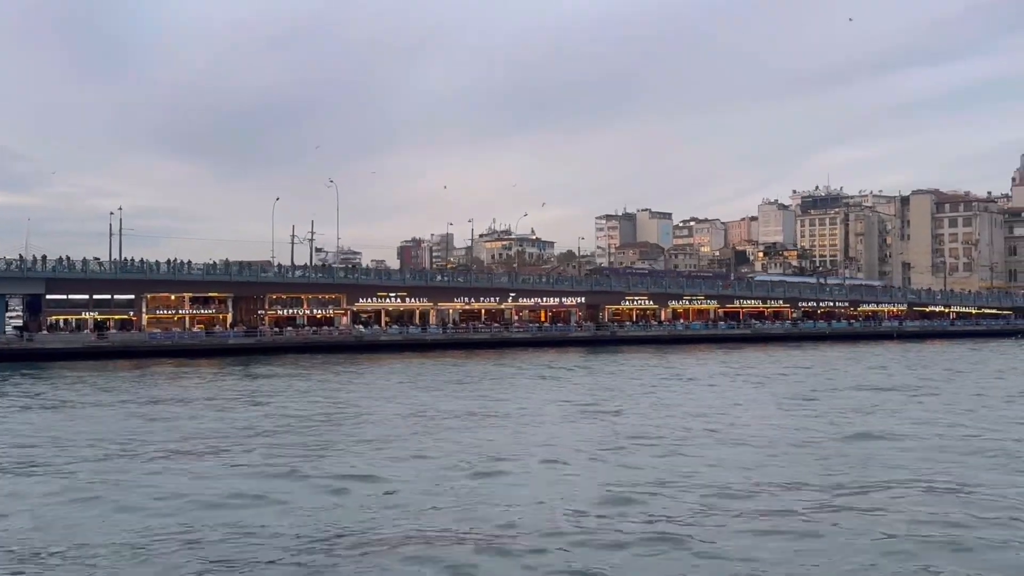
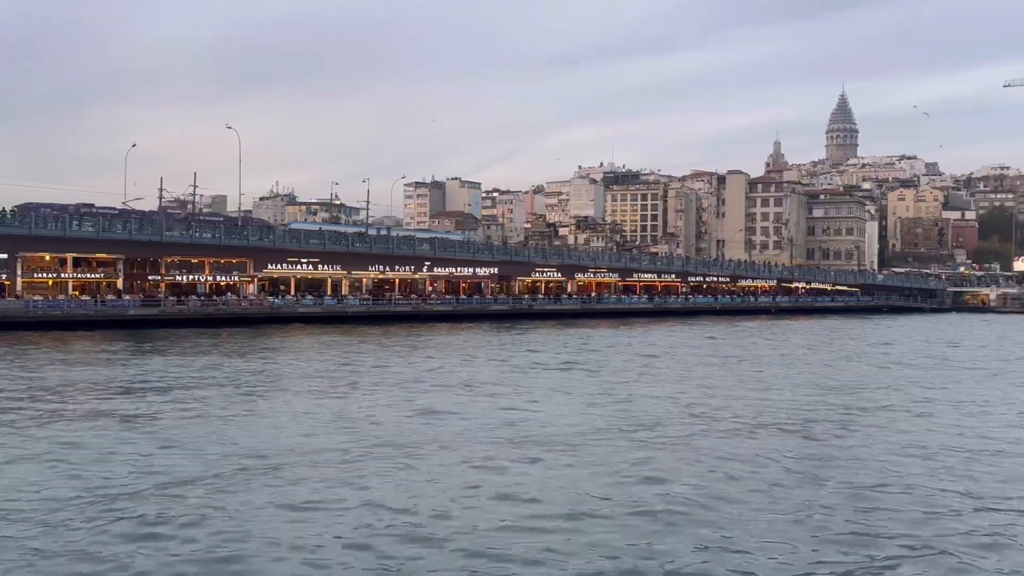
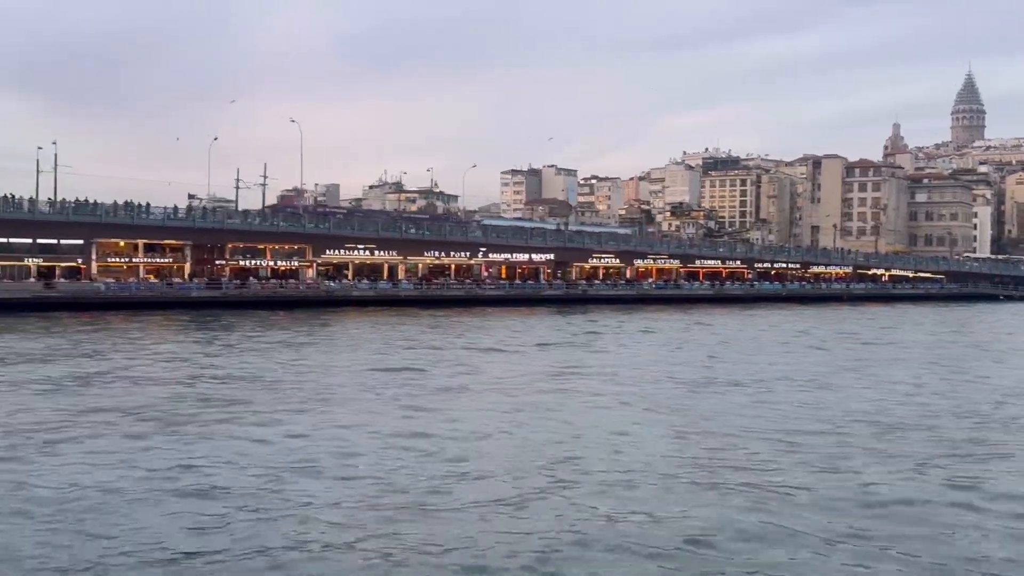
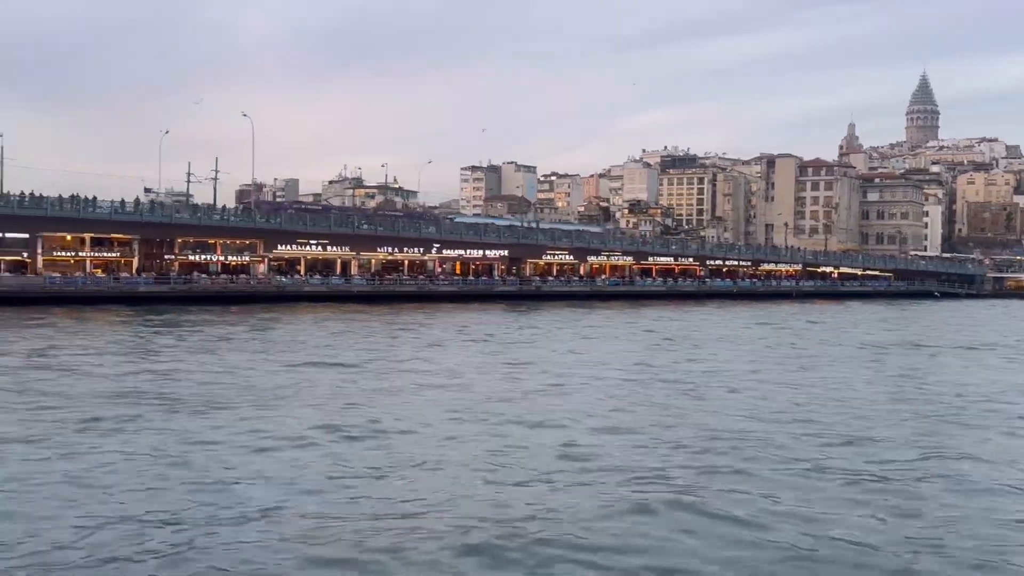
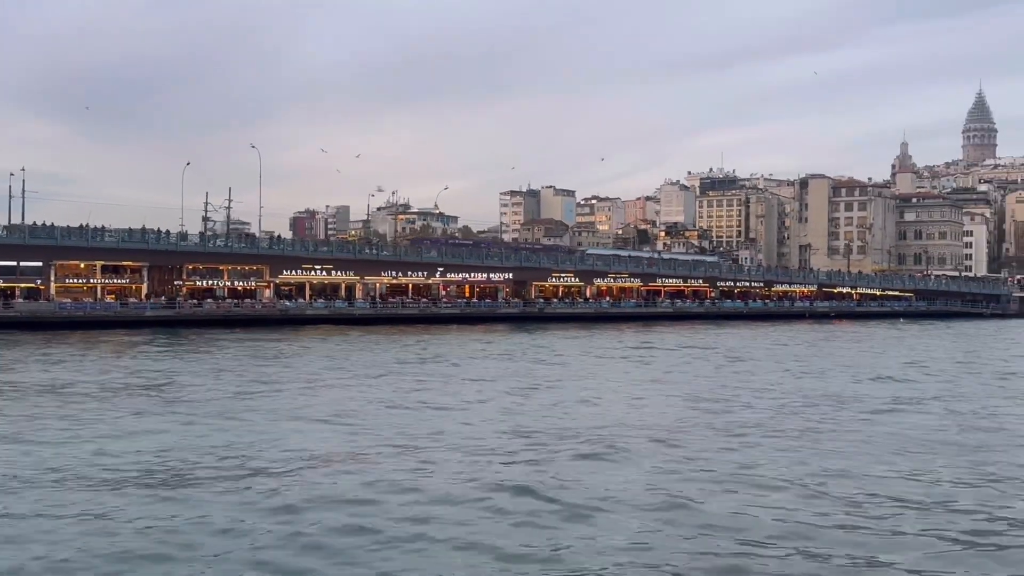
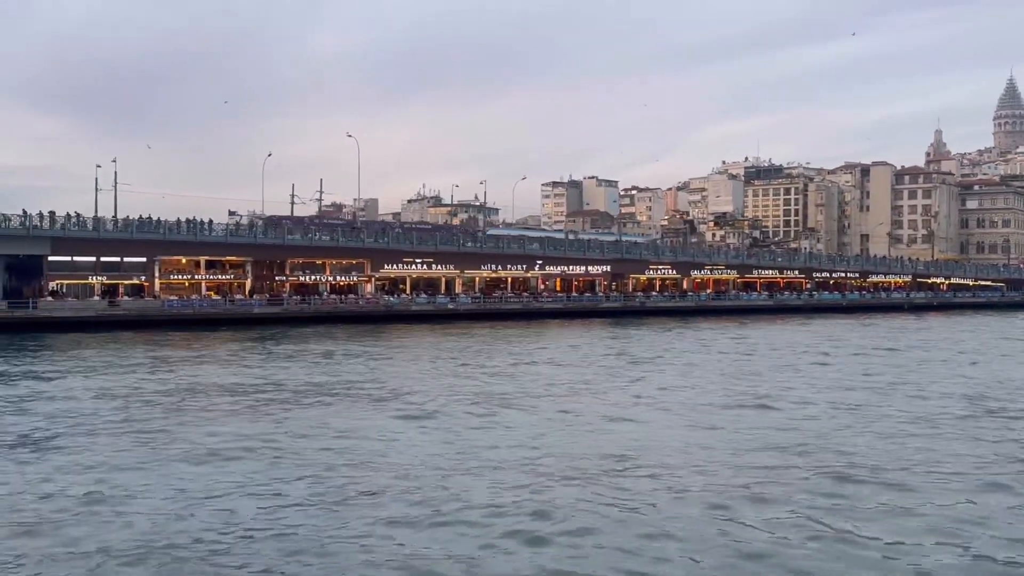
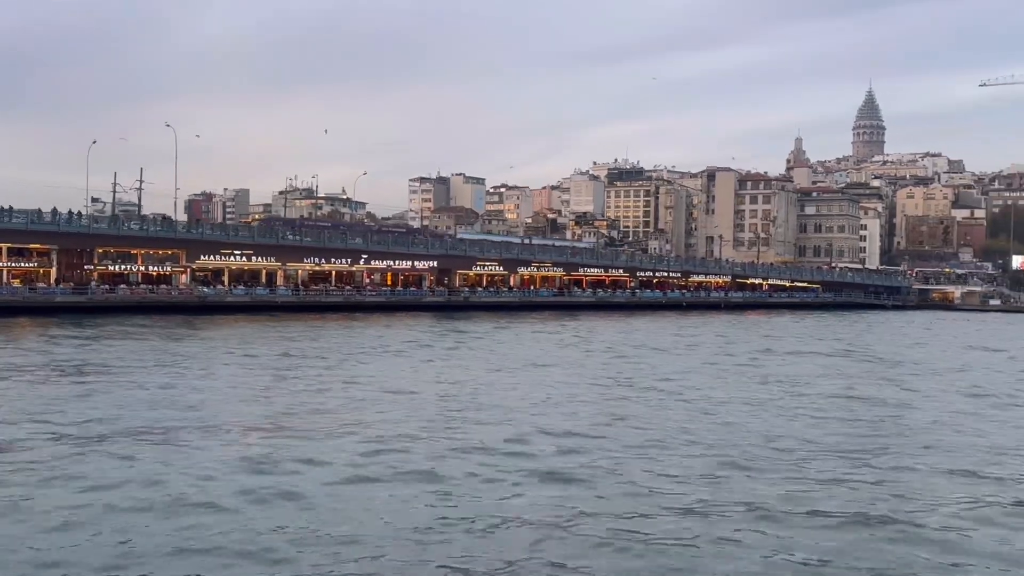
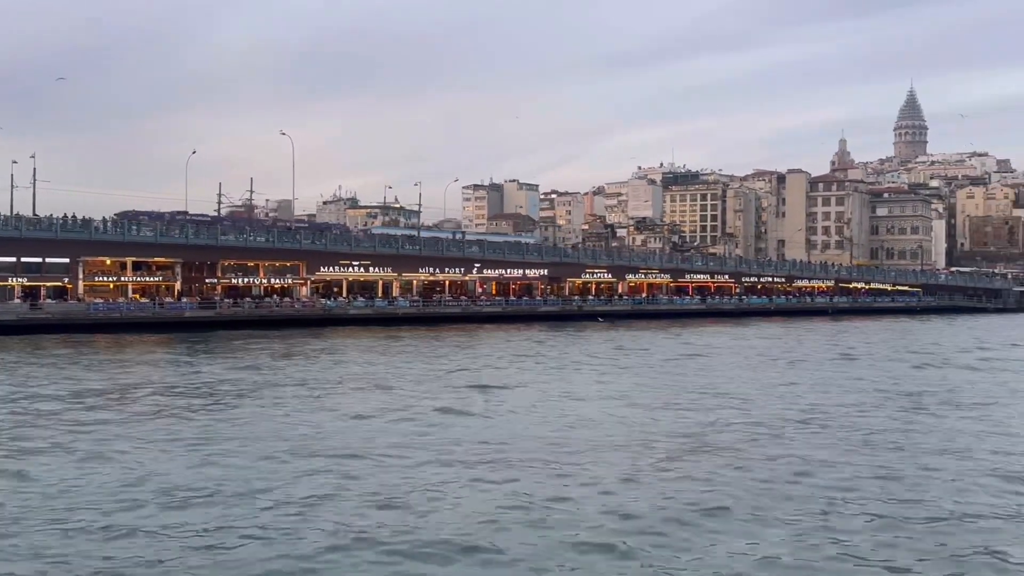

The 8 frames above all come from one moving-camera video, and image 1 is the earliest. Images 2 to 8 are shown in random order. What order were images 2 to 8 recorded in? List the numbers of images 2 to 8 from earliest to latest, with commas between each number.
5, 7, 4, 3, 6, 8, 2
